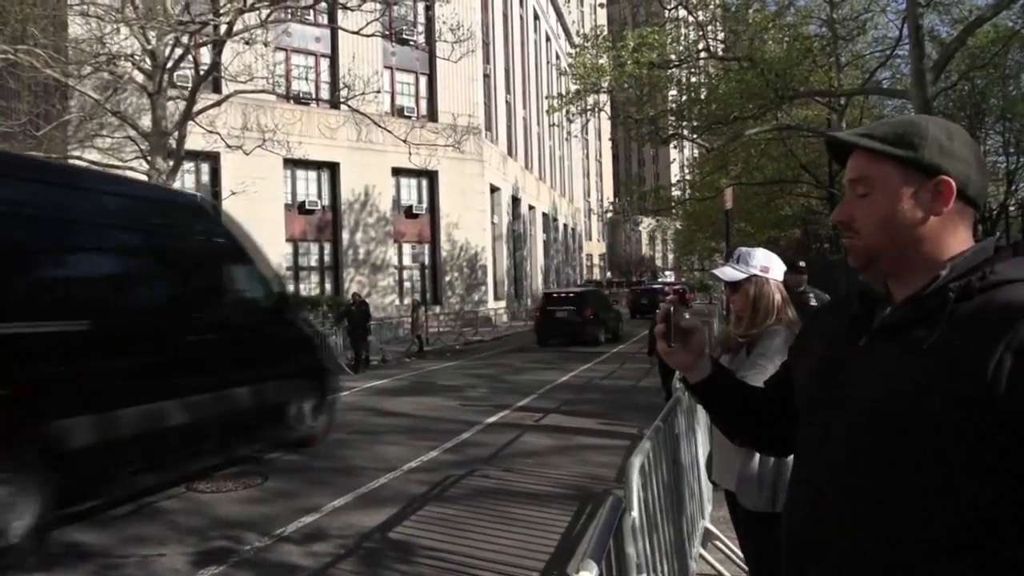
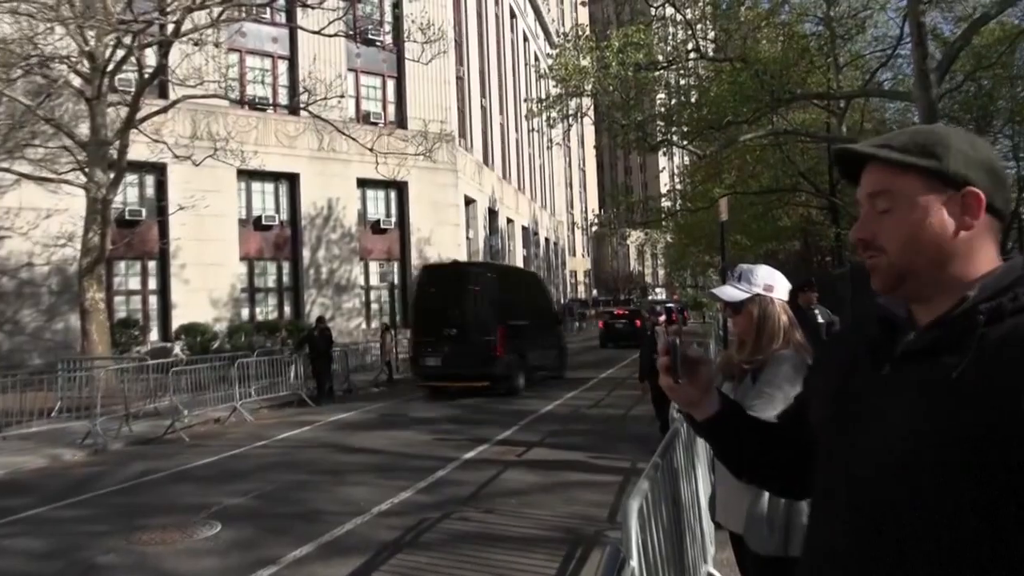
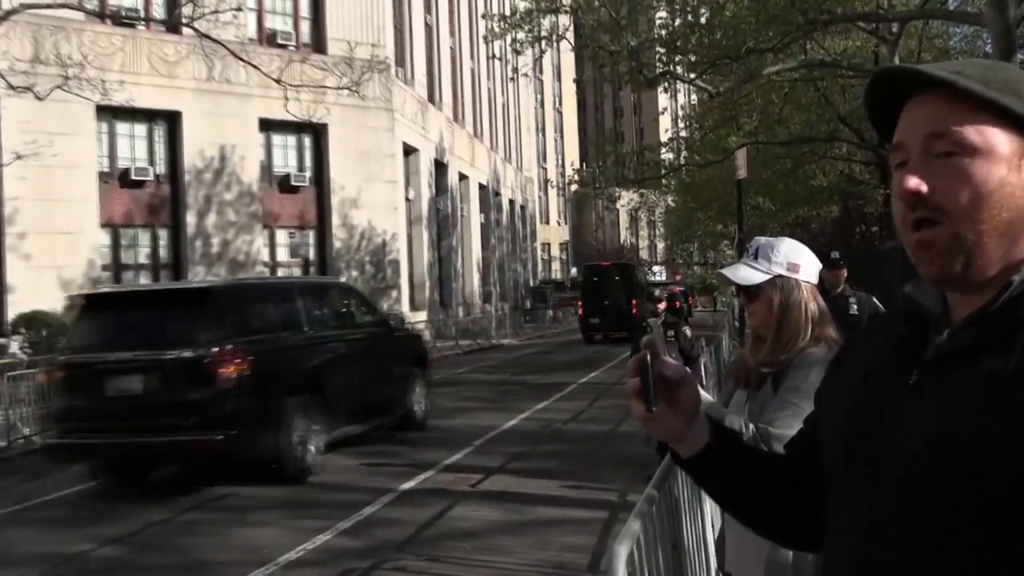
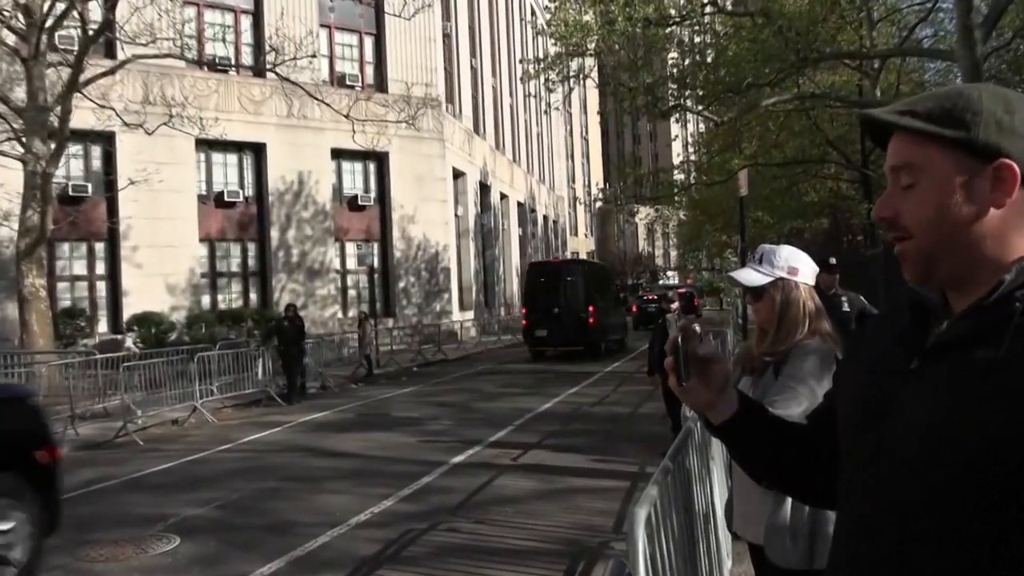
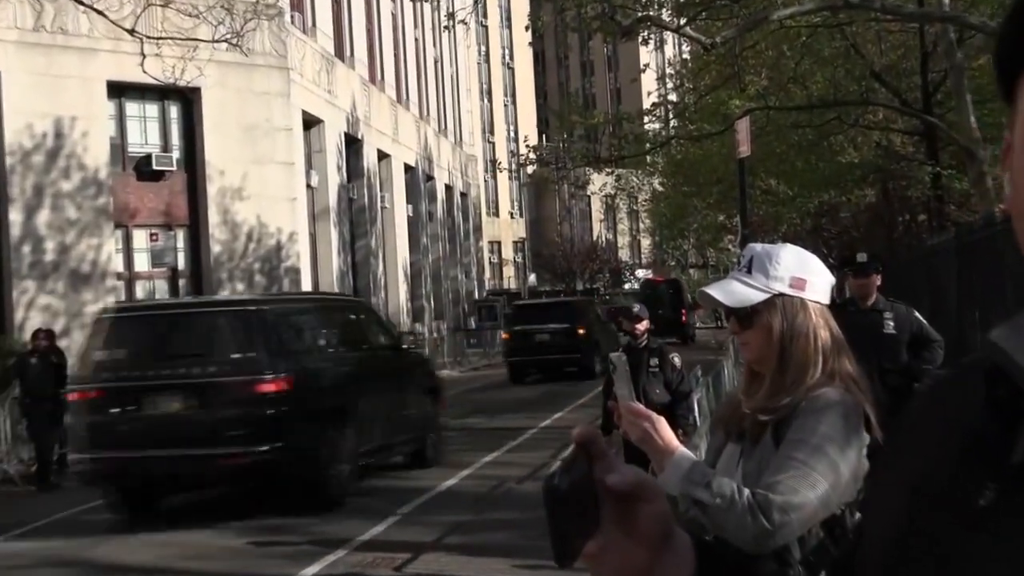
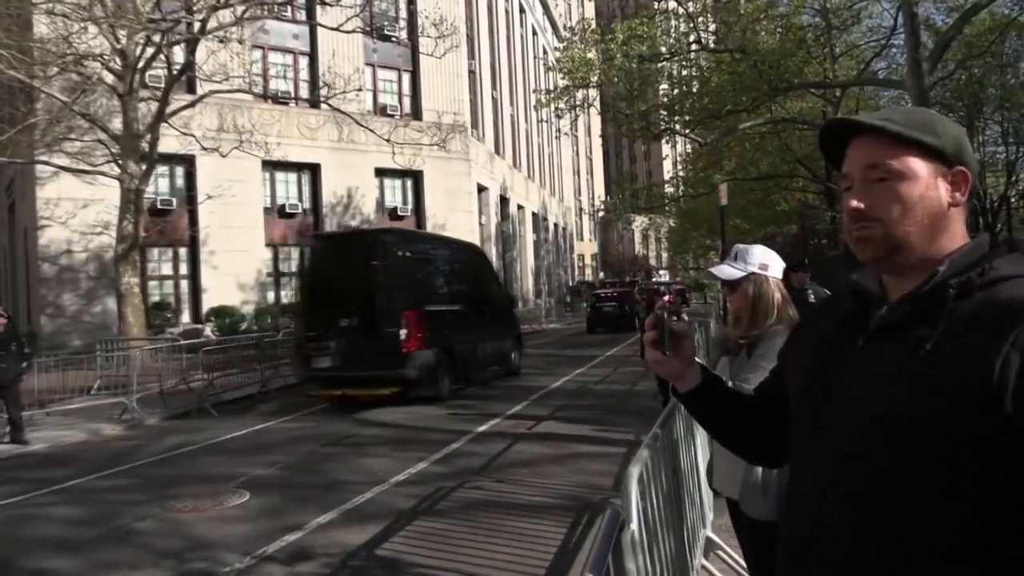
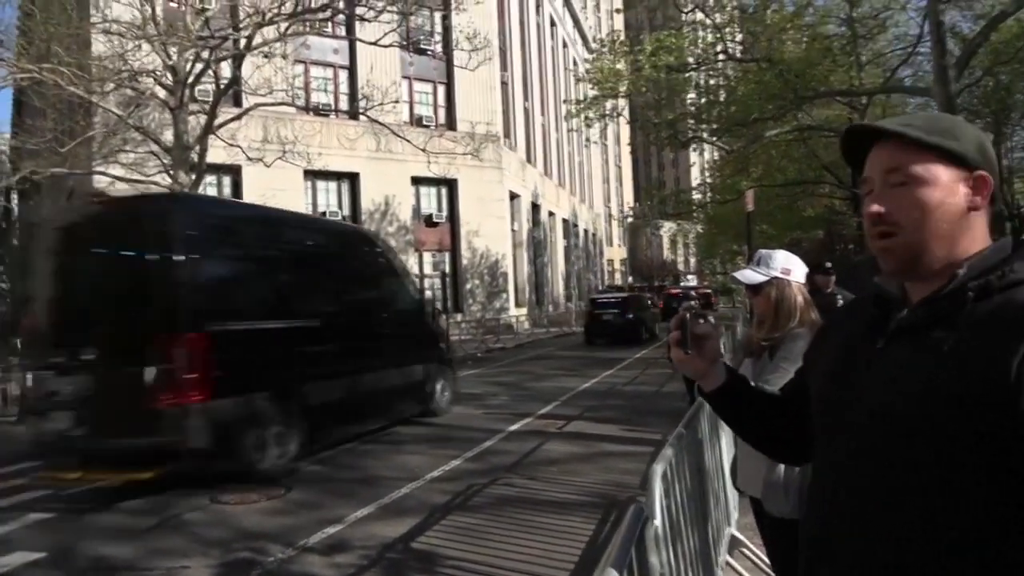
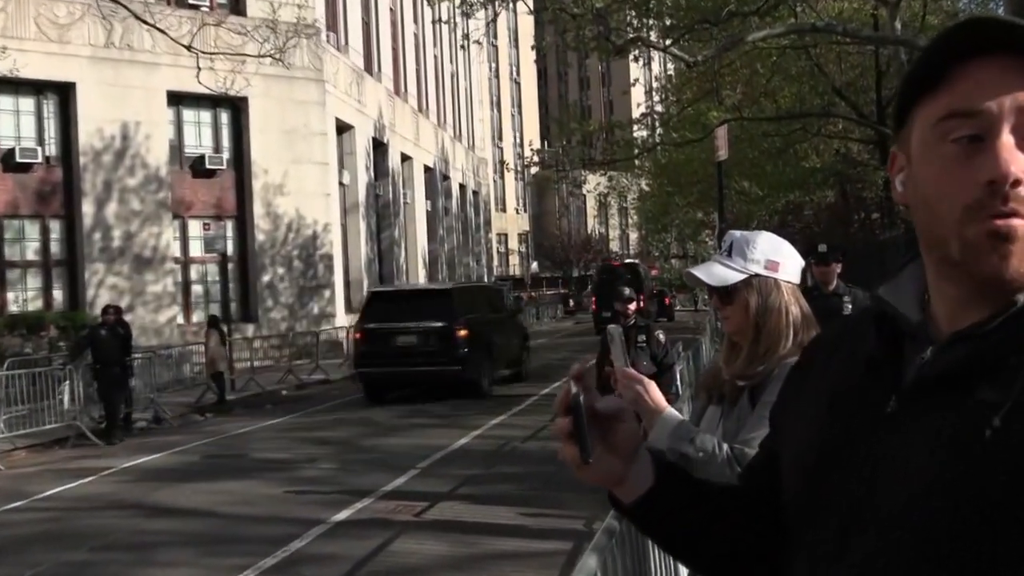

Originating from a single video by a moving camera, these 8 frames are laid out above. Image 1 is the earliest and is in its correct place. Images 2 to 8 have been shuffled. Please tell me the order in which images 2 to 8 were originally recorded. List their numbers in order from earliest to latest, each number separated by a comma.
7, 6, 2, 4, 3, 8, 5
